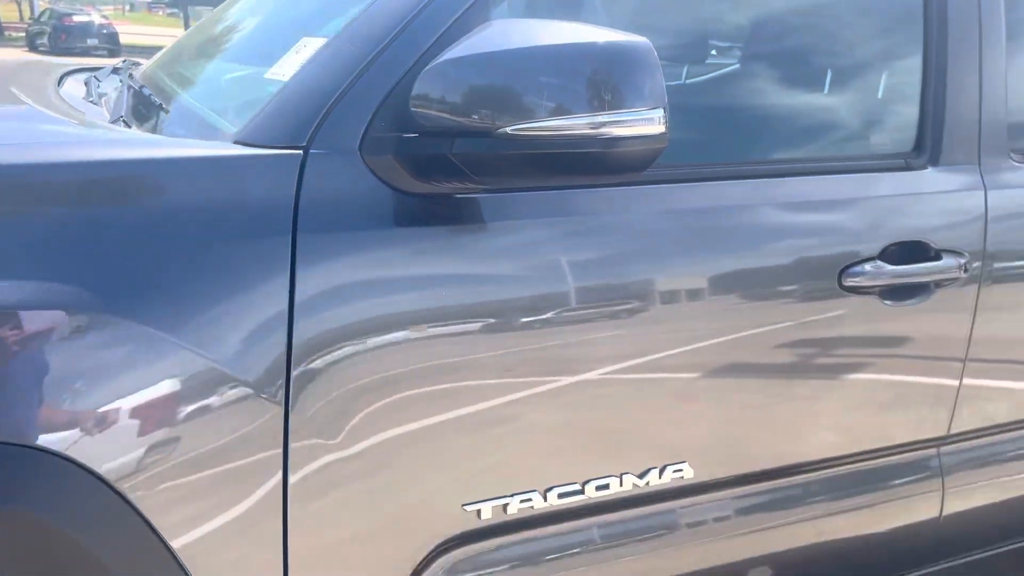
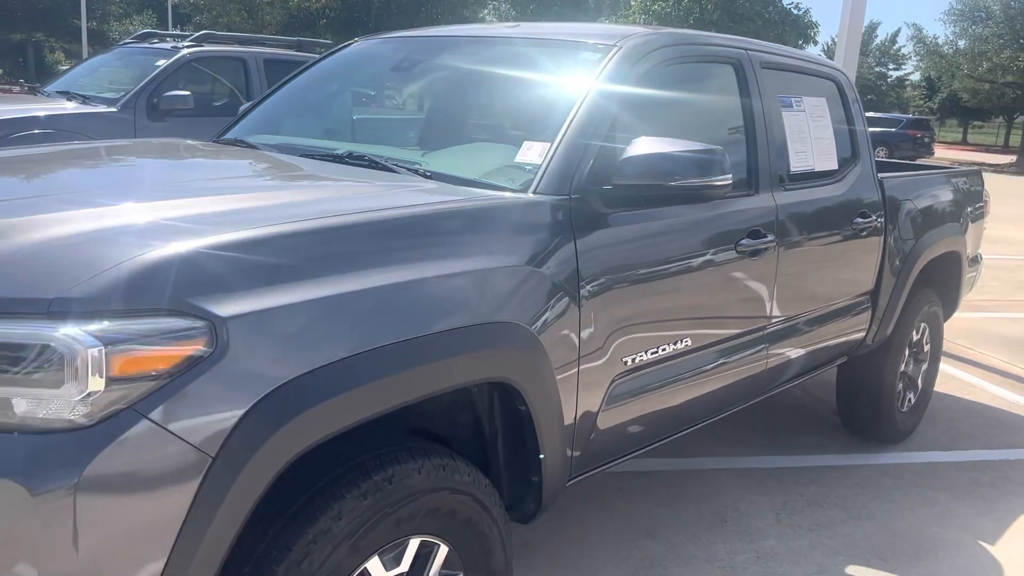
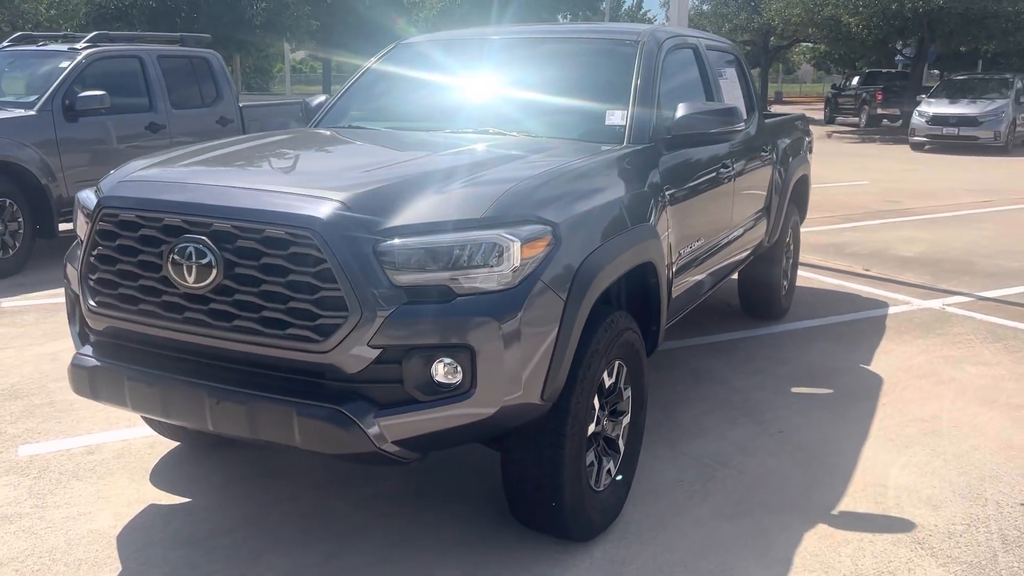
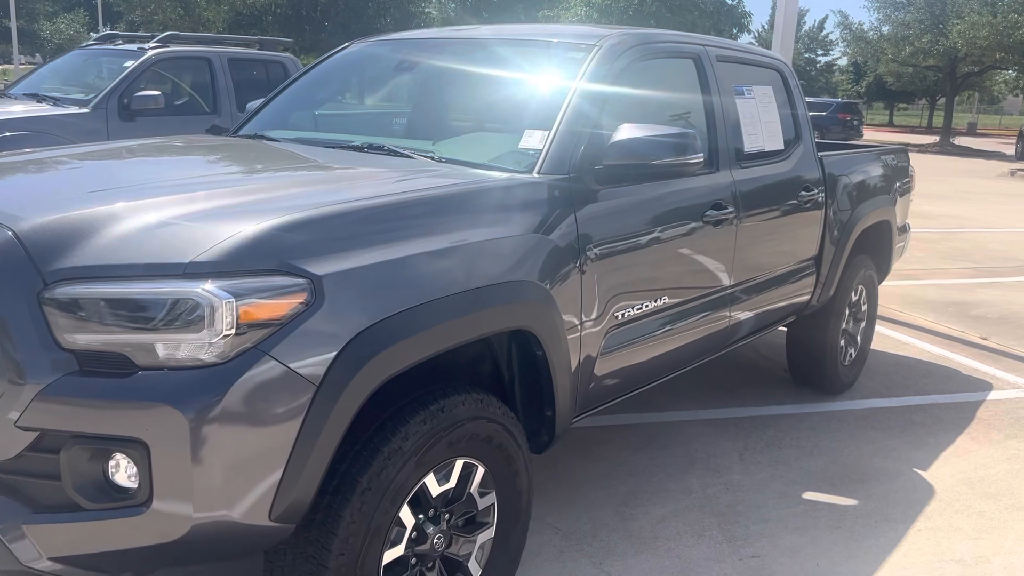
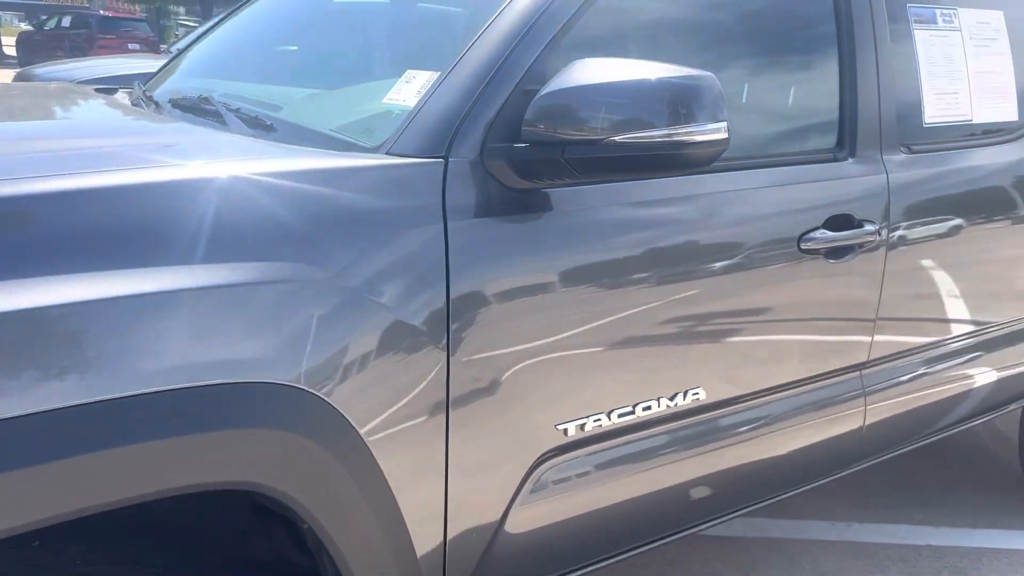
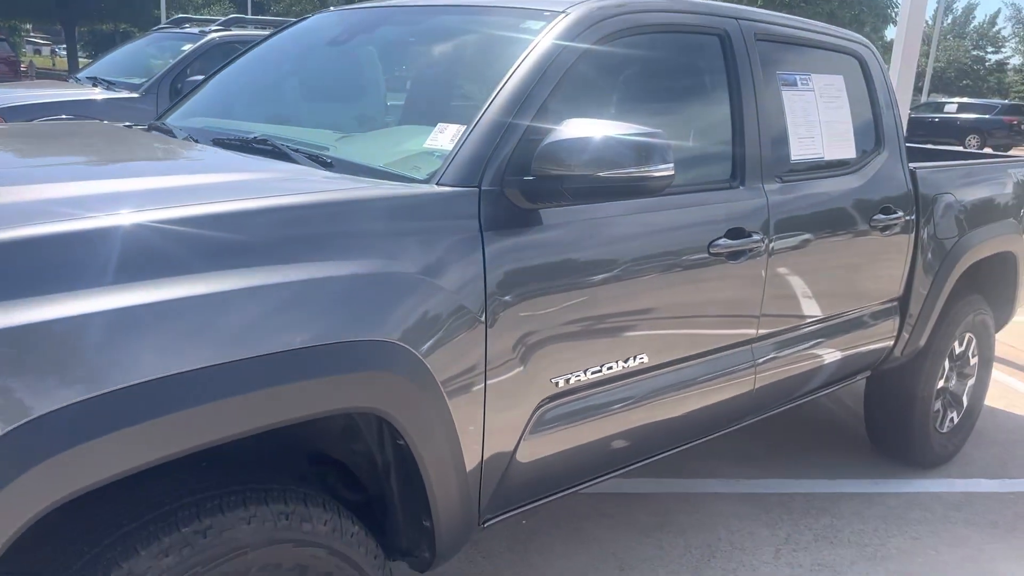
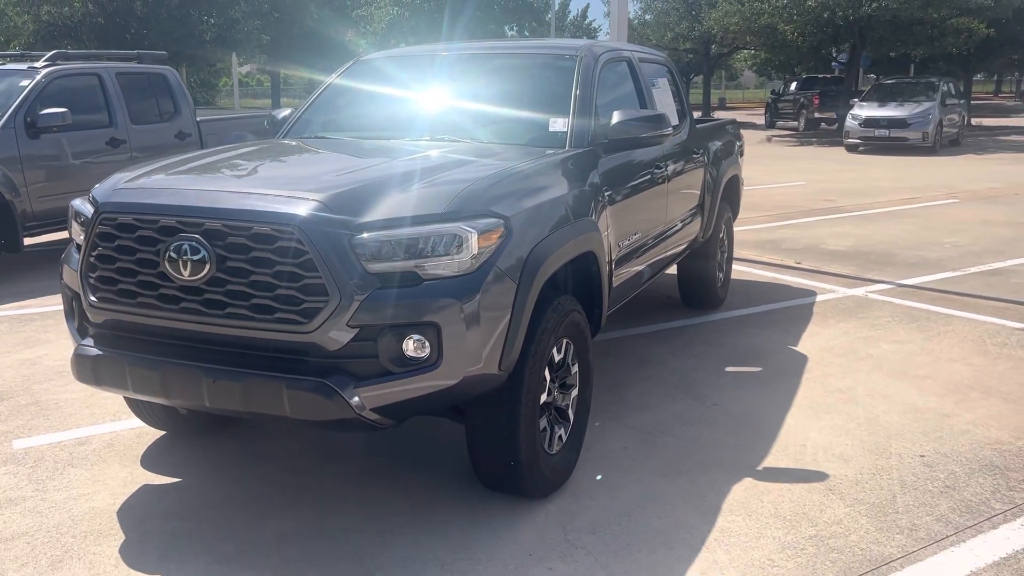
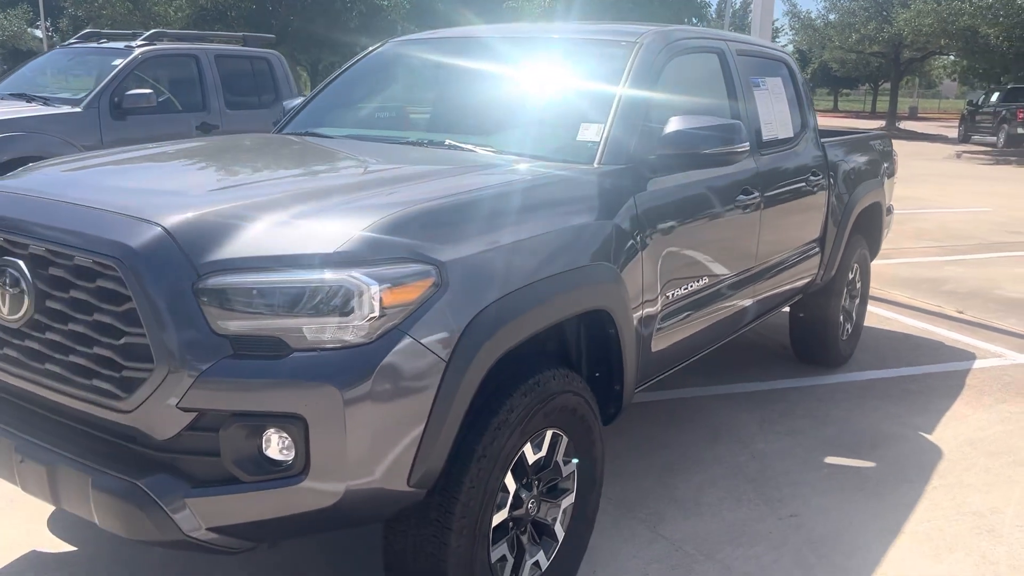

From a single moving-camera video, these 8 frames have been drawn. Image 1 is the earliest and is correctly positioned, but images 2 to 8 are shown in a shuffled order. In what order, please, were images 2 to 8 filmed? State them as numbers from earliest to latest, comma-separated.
5, 6, 2, 4, 8, 3, 7
